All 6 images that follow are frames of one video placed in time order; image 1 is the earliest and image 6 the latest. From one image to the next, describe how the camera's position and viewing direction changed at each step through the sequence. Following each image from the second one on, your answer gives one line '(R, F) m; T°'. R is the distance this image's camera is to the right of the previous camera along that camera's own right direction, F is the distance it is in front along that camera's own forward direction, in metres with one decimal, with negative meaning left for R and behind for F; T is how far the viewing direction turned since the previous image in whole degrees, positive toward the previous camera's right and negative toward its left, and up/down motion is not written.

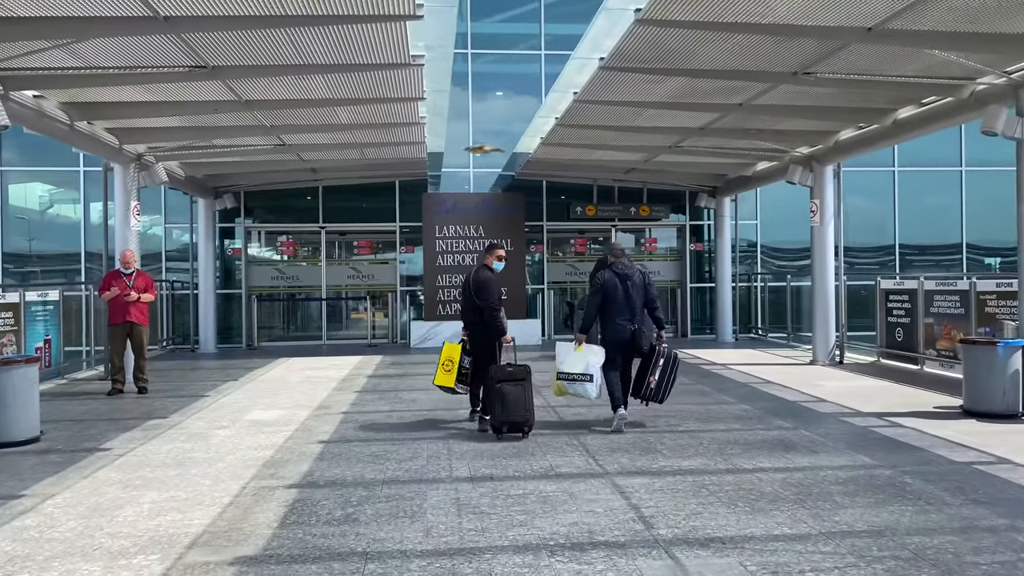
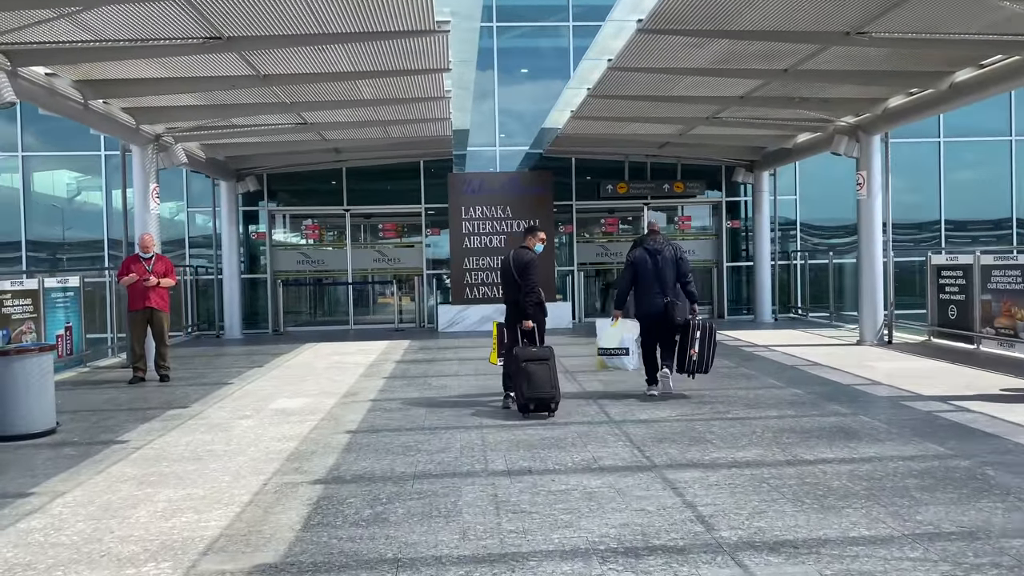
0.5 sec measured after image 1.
(-0.1, +0.5) m; -2°
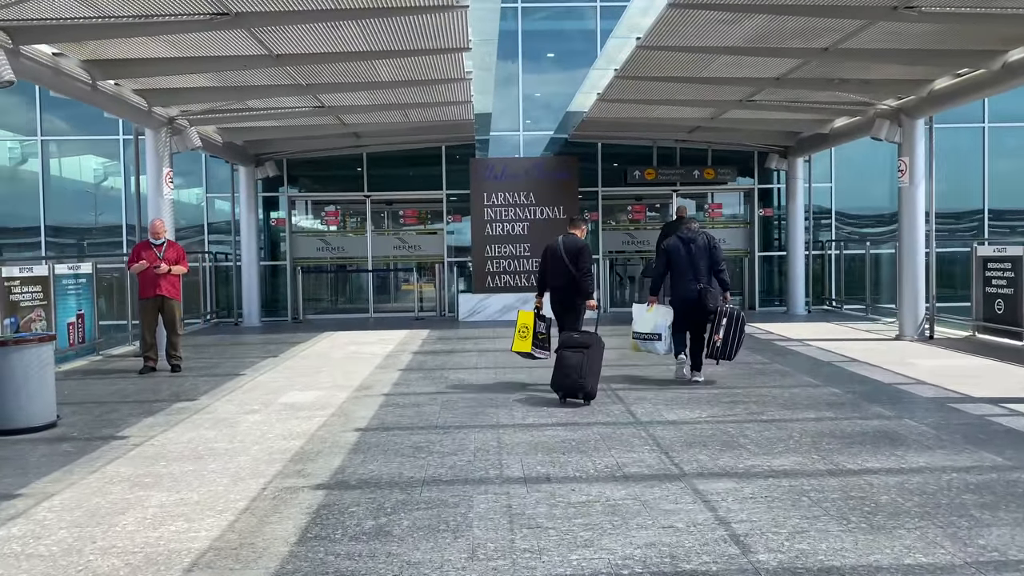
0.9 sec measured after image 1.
(0.0, +0.4) m; -2°
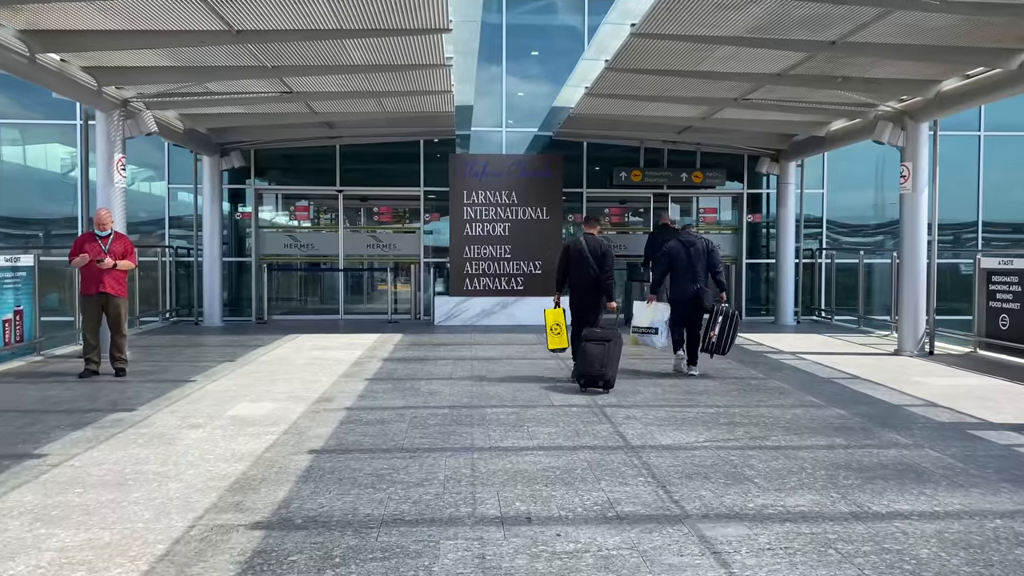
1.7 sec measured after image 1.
(0.0, +0.8) m; +2°
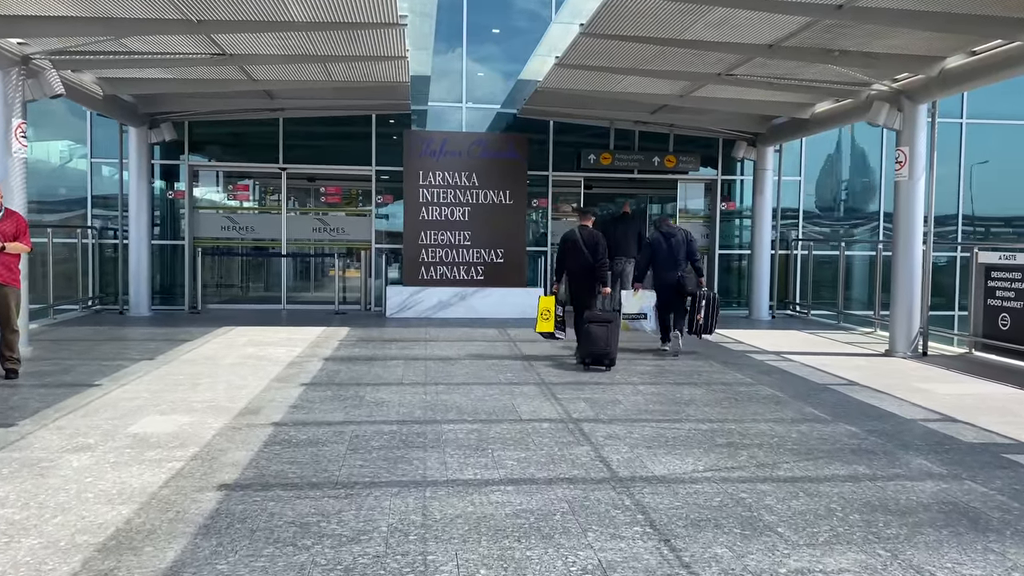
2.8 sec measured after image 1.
(0.0, +1.1) m; +3°
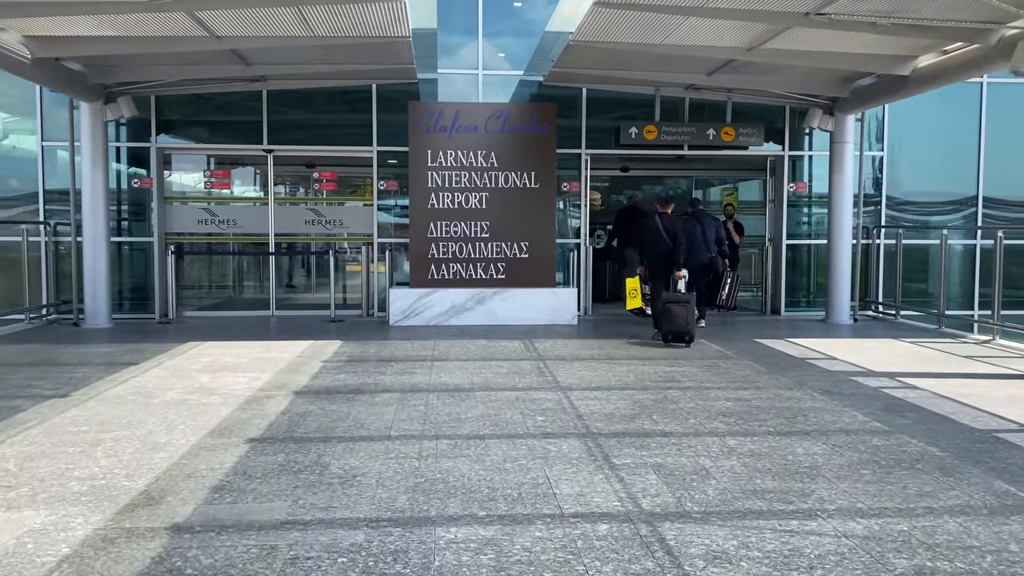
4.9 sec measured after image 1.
(0.0, +2.3) m; -2°
